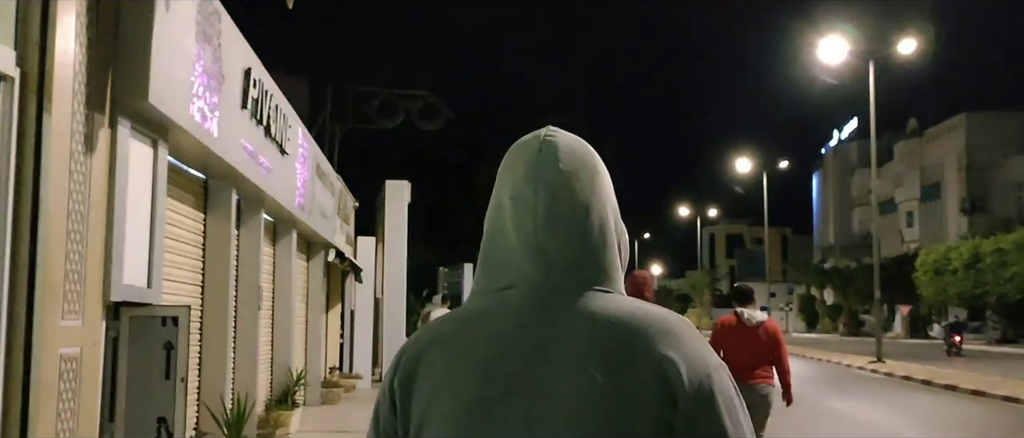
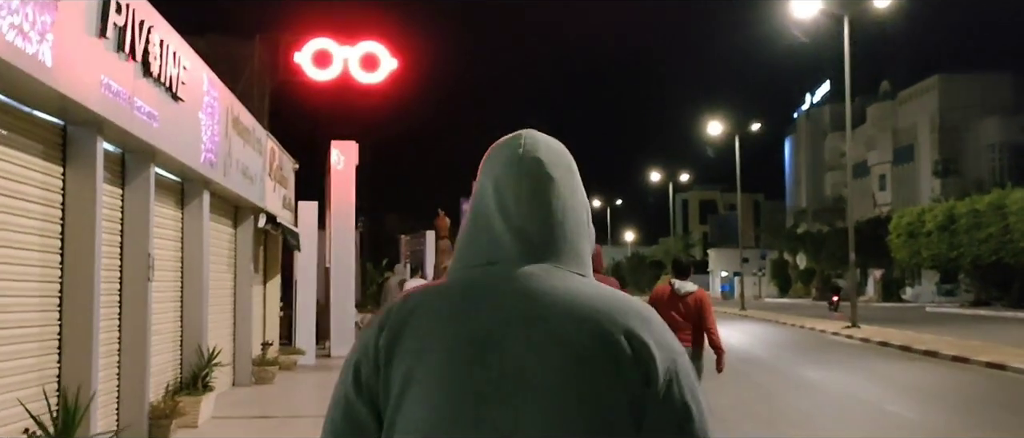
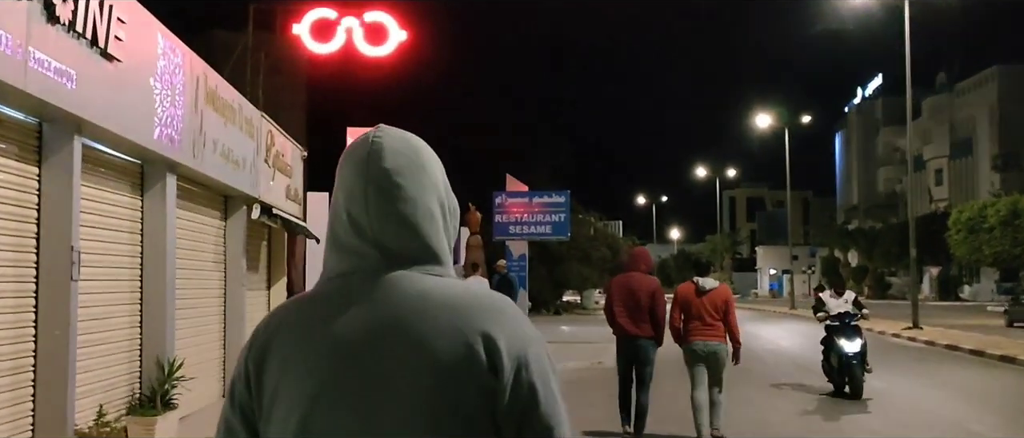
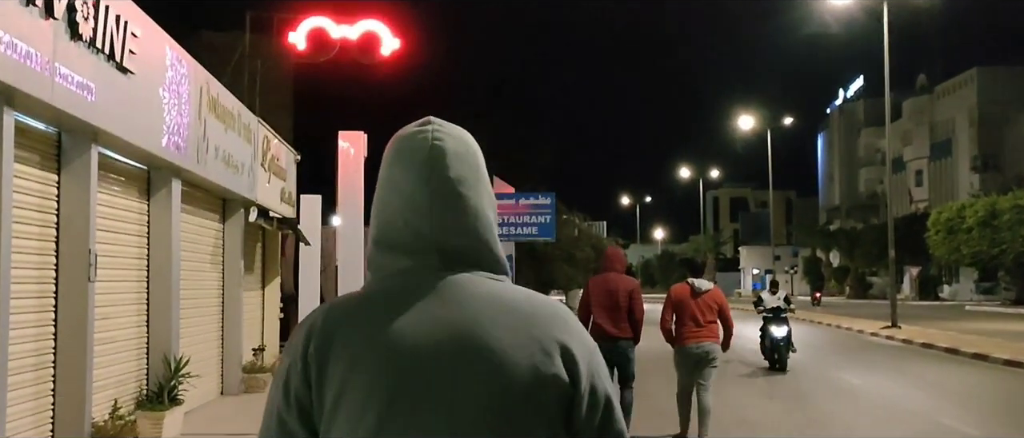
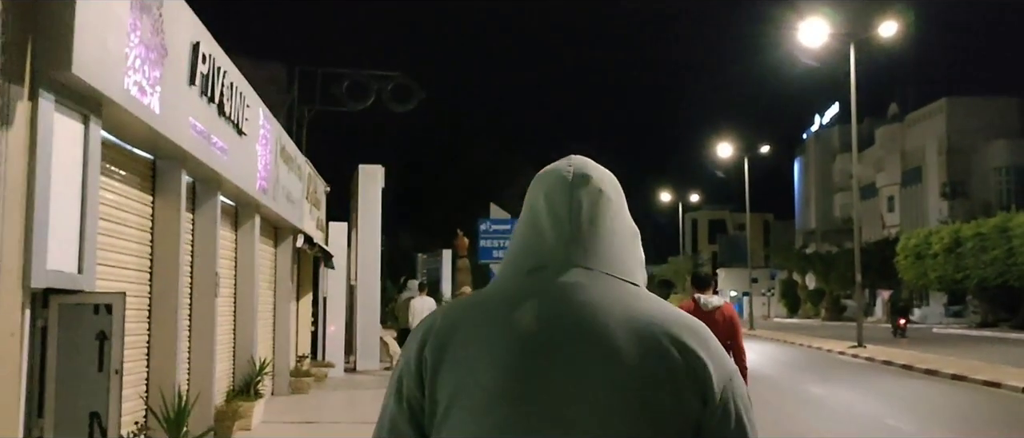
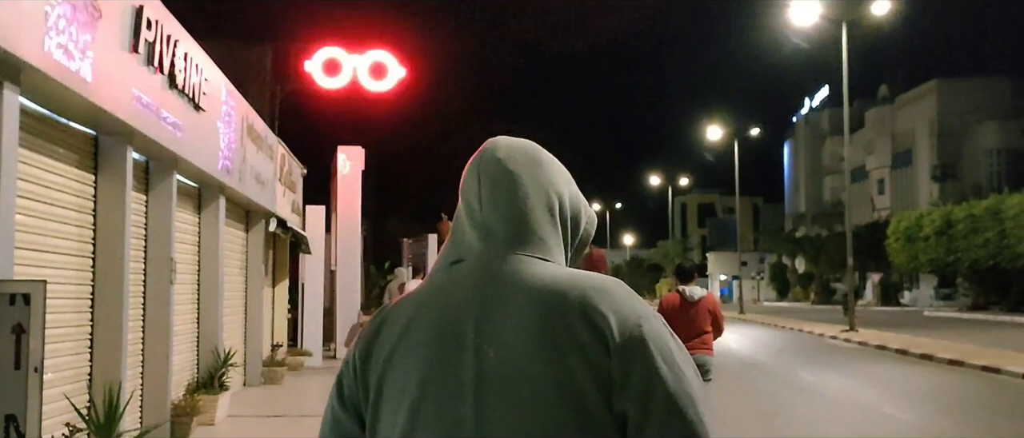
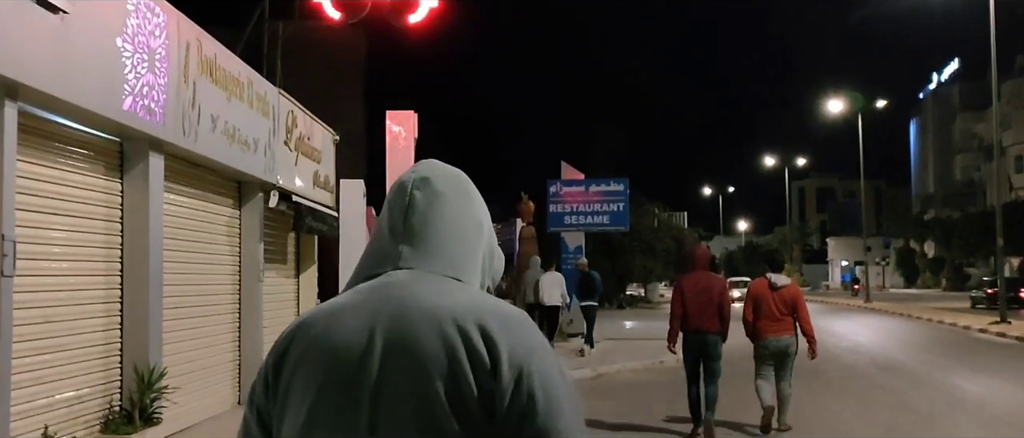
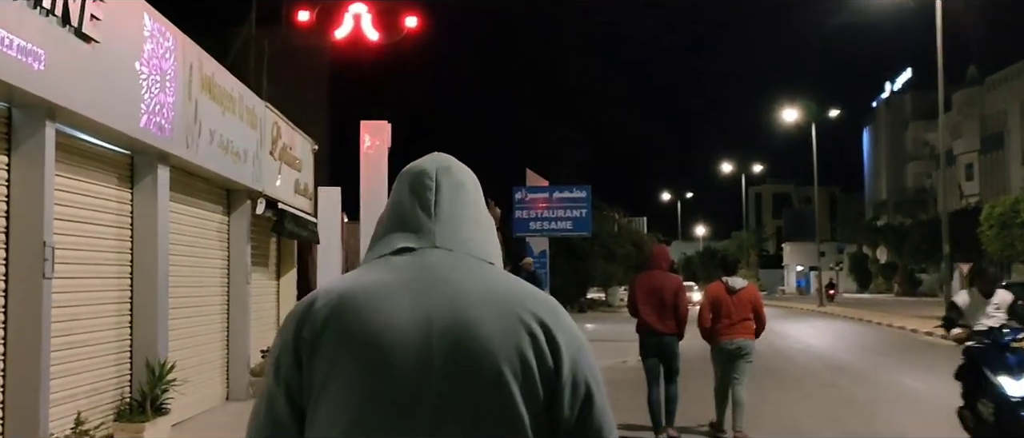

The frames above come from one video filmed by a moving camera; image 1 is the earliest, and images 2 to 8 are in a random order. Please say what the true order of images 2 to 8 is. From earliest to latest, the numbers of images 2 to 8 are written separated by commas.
5, 6, 2, 4, 3, 8, 7
